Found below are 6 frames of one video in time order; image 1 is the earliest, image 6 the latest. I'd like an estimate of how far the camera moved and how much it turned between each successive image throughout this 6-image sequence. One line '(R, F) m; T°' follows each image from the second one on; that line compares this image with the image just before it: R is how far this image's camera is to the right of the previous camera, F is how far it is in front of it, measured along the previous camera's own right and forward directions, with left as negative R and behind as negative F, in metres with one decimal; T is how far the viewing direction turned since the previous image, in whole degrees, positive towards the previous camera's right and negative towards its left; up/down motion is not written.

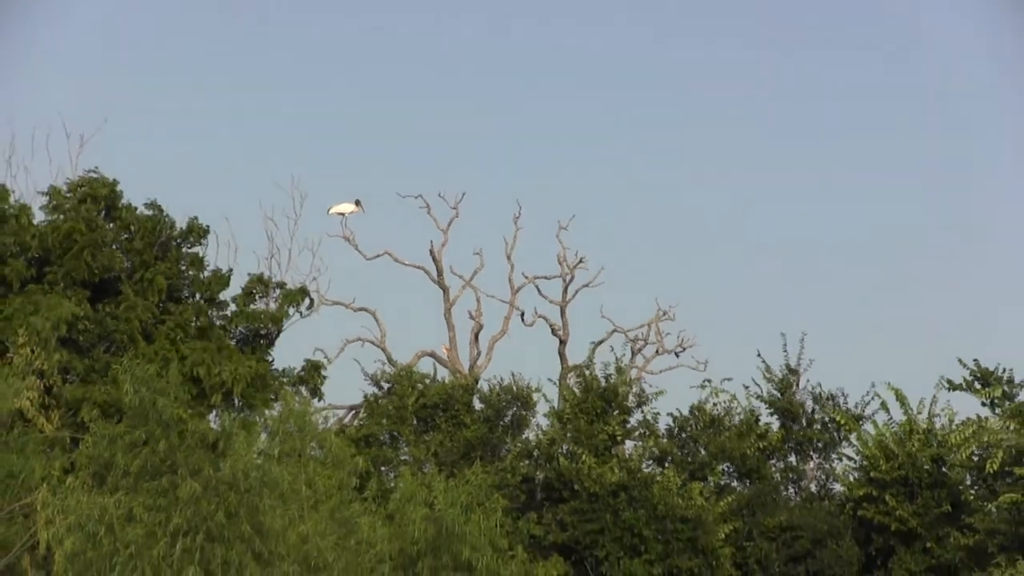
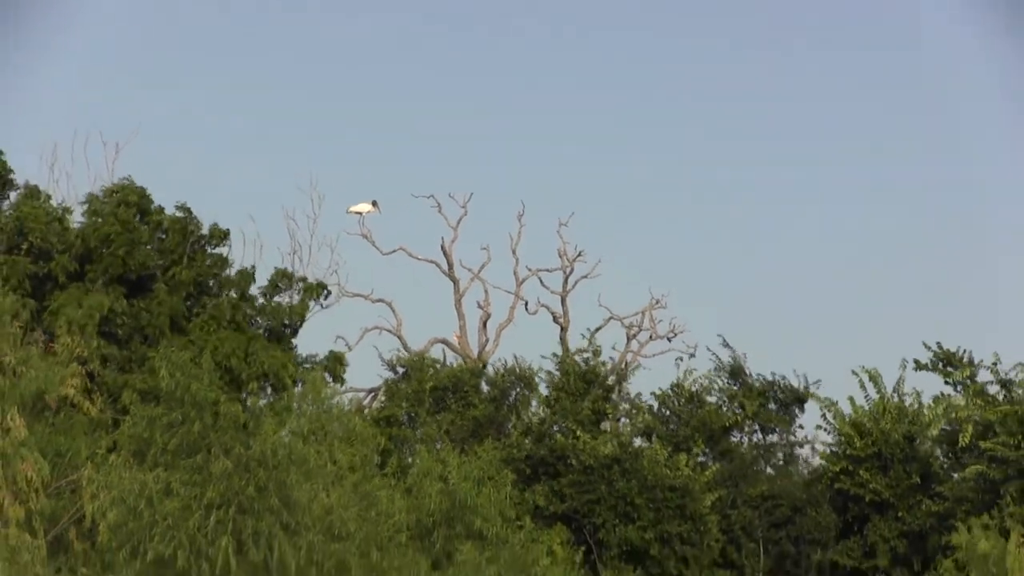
(+0.3, -1.5) m; -1°
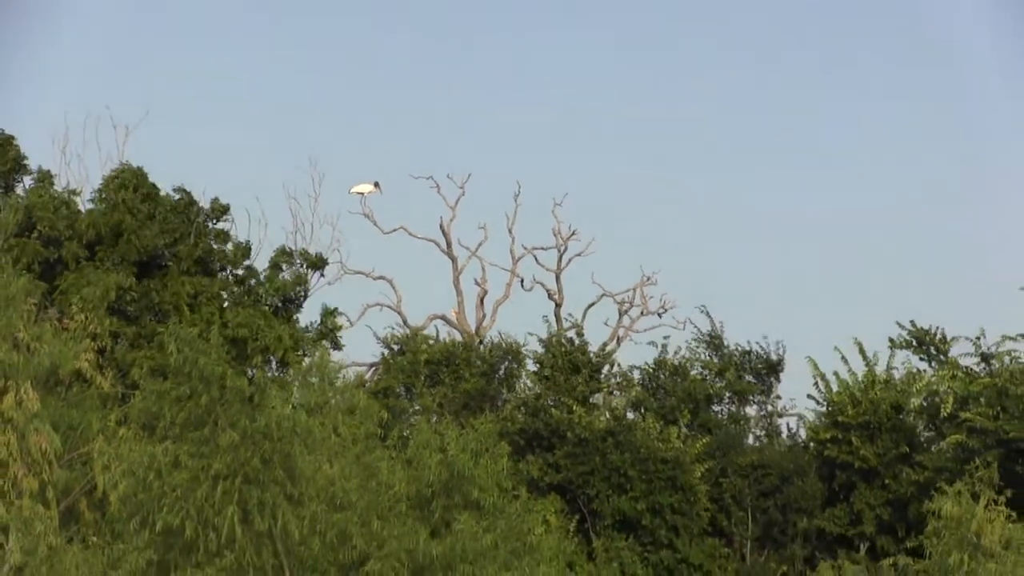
(+0.1, -0.6) m; 0°
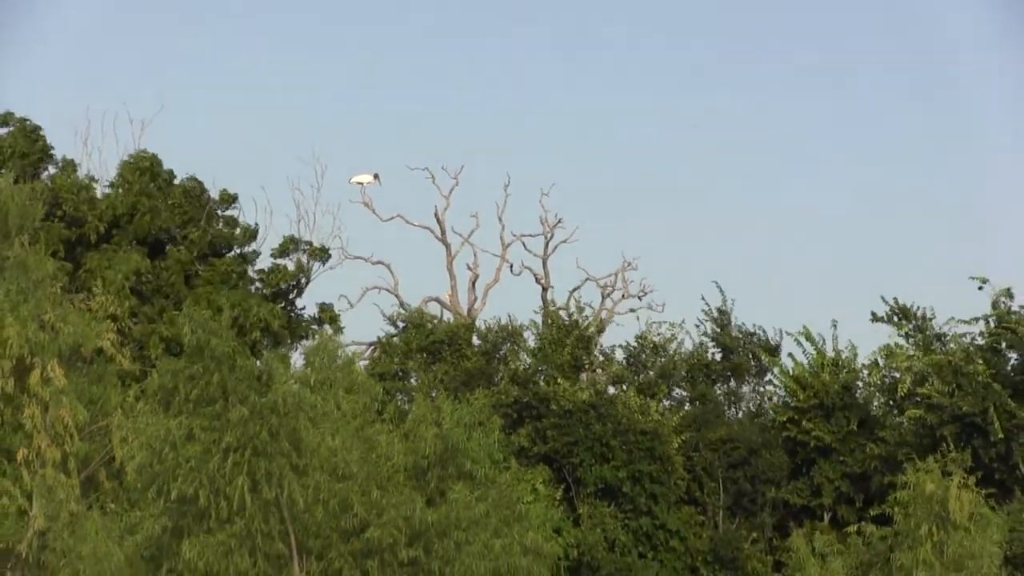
(+0.2, -1.5) m; 0°
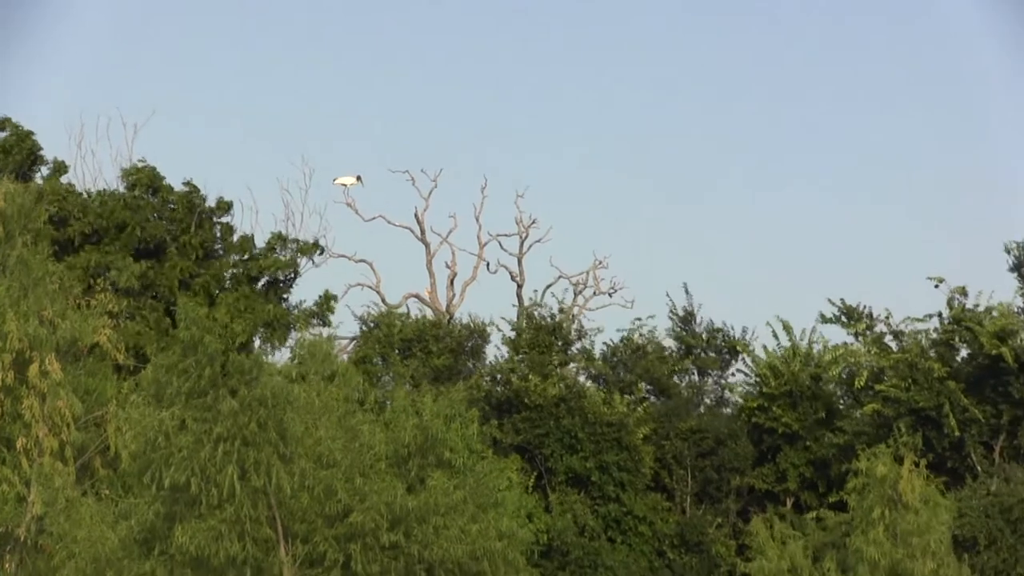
(+0.3, -1.0) m; 0°
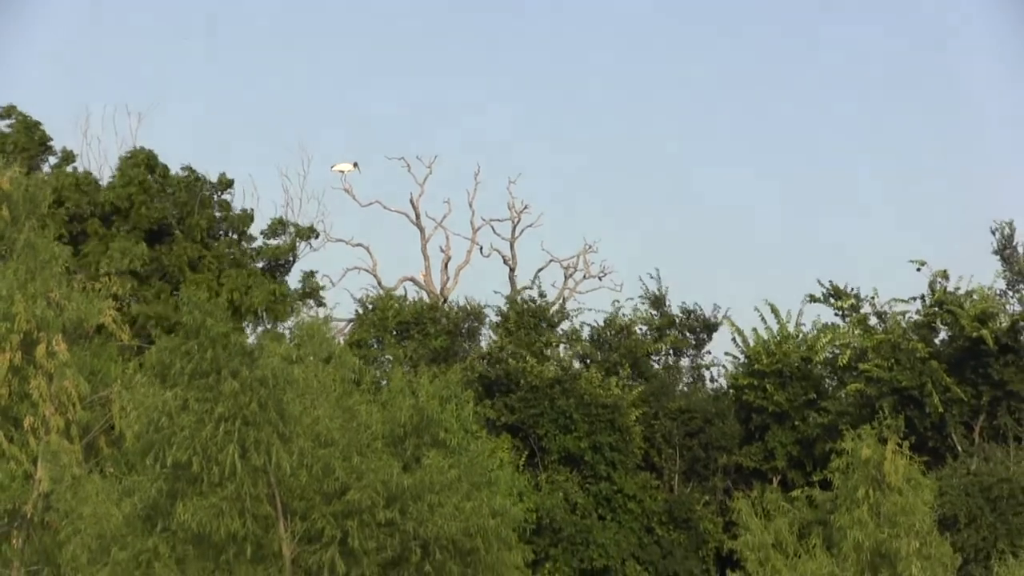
(+0.2, -0.6) m; 0°
